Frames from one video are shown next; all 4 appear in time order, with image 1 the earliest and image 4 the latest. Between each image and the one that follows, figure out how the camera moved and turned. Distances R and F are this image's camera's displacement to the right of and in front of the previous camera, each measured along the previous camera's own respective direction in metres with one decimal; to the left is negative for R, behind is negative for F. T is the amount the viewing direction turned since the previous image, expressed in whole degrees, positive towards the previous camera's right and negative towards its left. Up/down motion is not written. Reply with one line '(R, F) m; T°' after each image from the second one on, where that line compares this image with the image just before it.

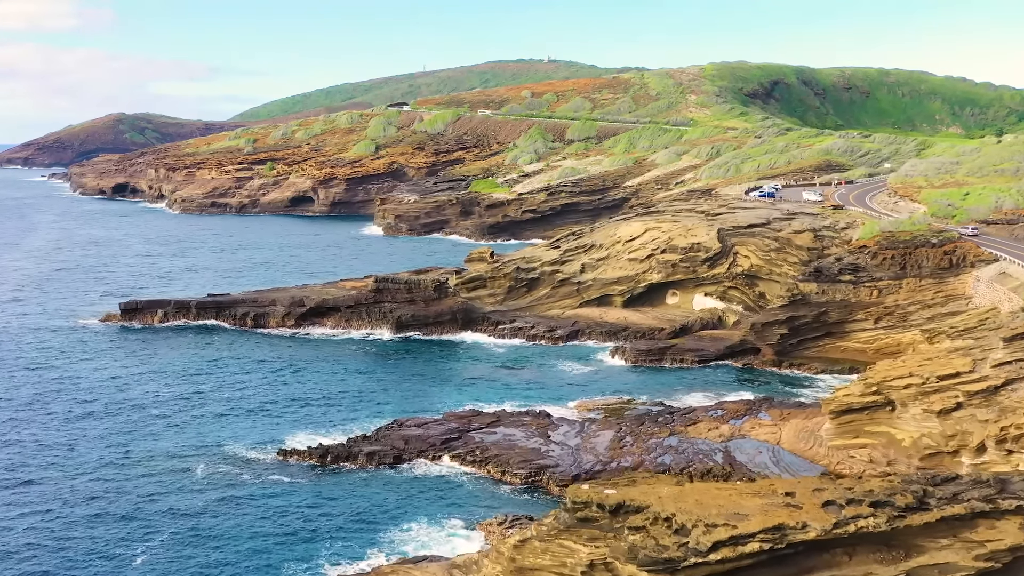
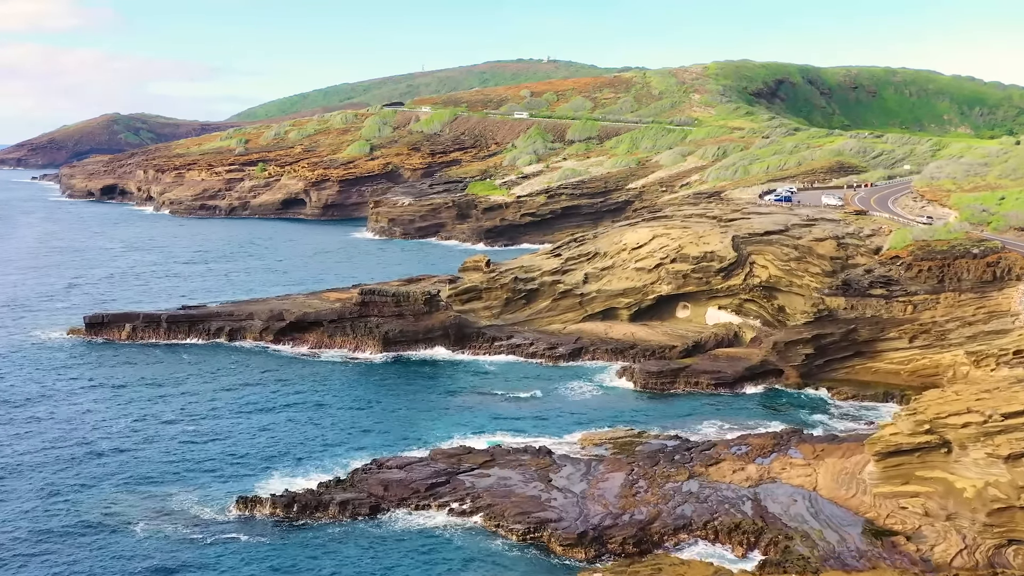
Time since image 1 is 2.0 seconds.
(+0.1, +4.1) m; 0°
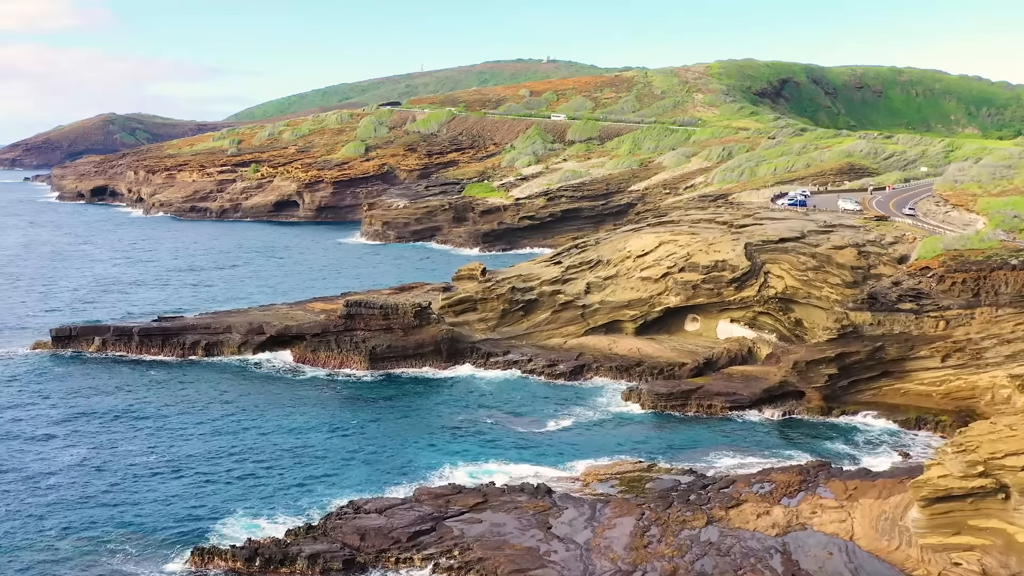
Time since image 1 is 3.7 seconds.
(+0.1, +3.3) m; 0°
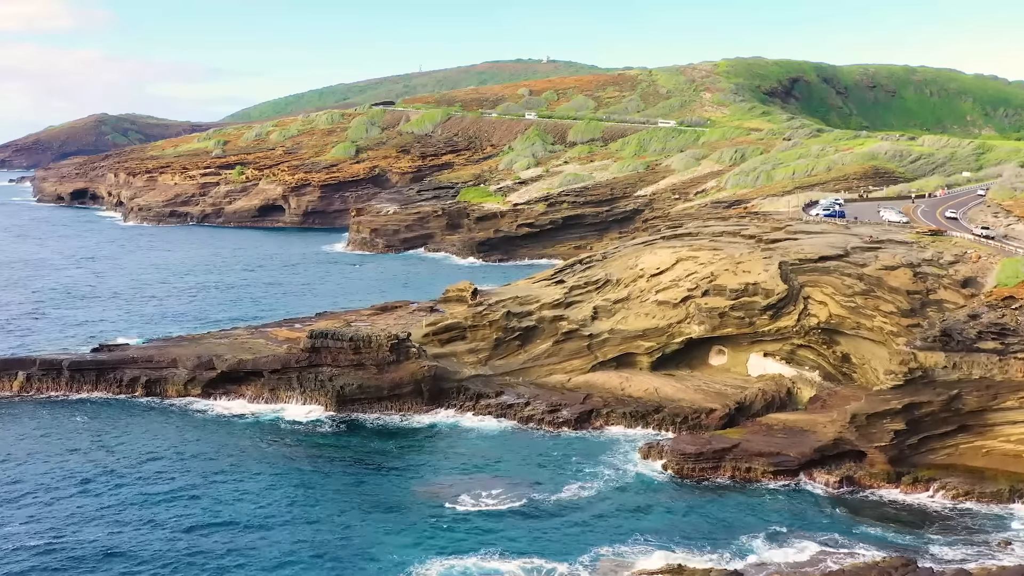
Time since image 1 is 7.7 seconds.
(+0.2, +6.7) m; 0°
